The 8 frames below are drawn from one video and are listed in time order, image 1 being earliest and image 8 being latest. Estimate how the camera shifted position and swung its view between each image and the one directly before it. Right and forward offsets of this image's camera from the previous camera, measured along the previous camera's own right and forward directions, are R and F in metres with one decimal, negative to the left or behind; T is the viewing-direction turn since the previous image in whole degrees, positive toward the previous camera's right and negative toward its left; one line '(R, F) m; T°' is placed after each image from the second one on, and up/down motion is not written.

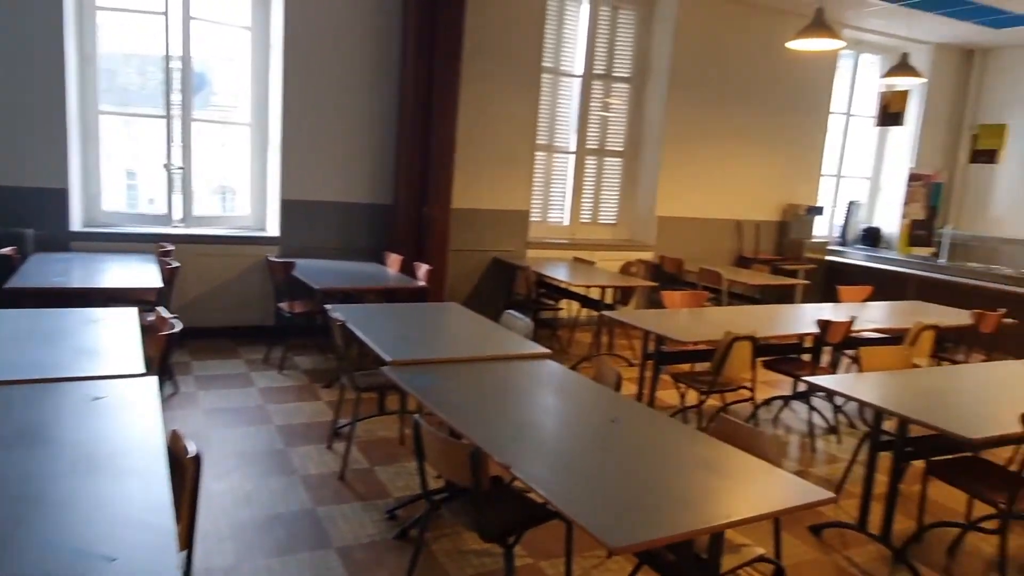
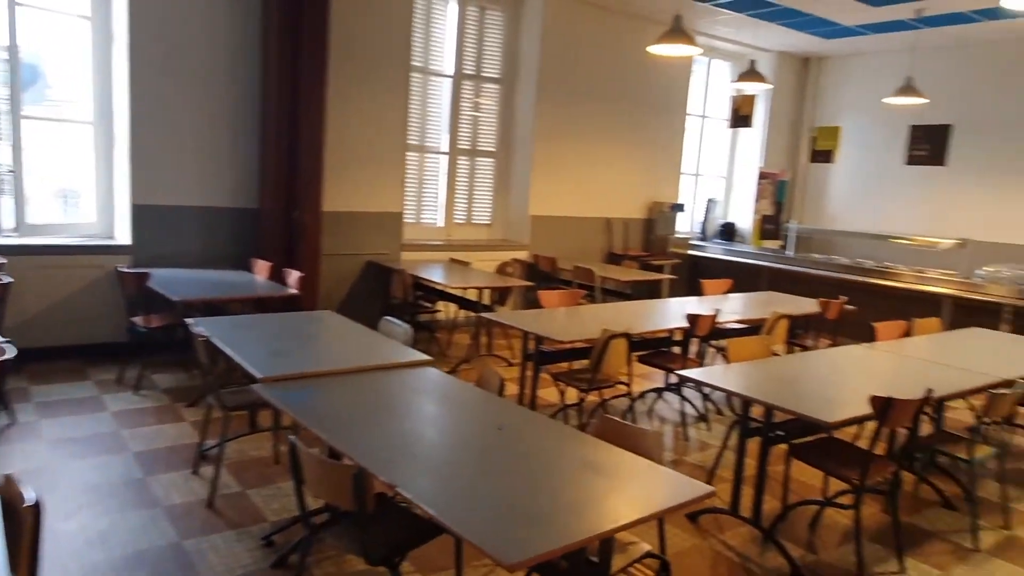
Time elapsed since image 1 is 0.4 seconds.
(0.0, 0.0) m; +10°
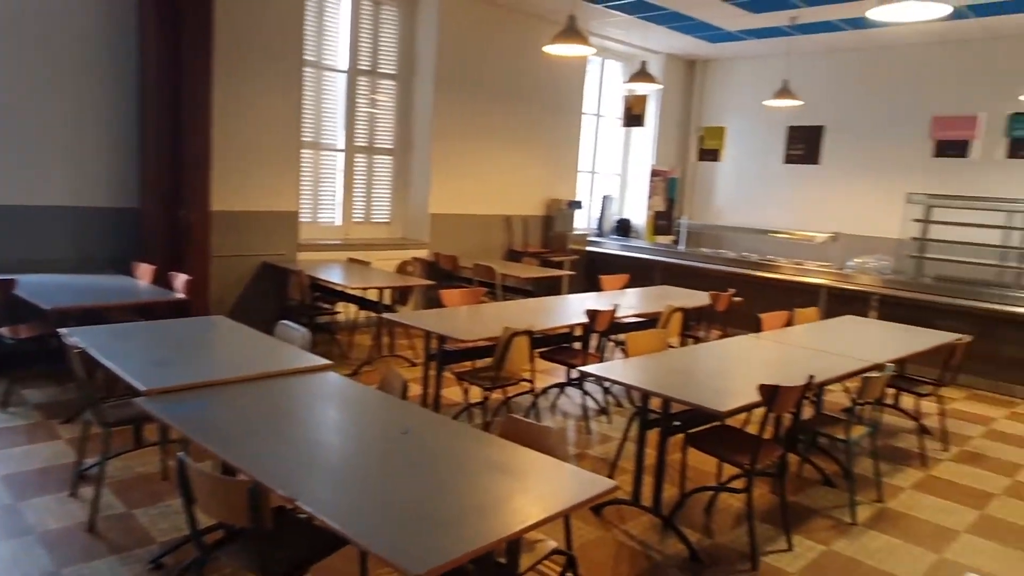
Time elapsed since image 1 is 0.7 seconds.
(0.0, 0.0) m; +8°
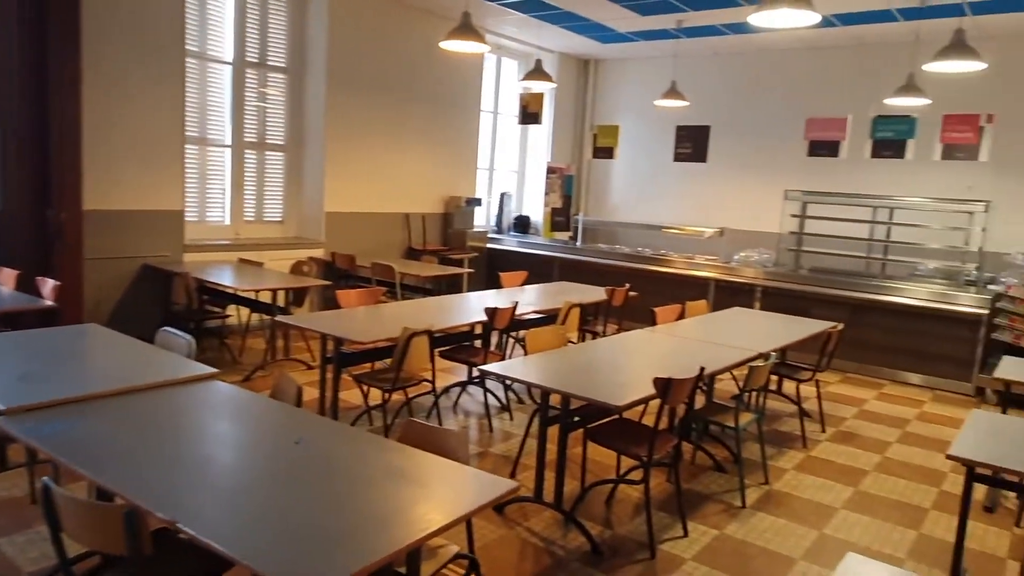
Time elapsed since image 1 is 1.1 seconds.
(0.0, 0.0) m; +8°
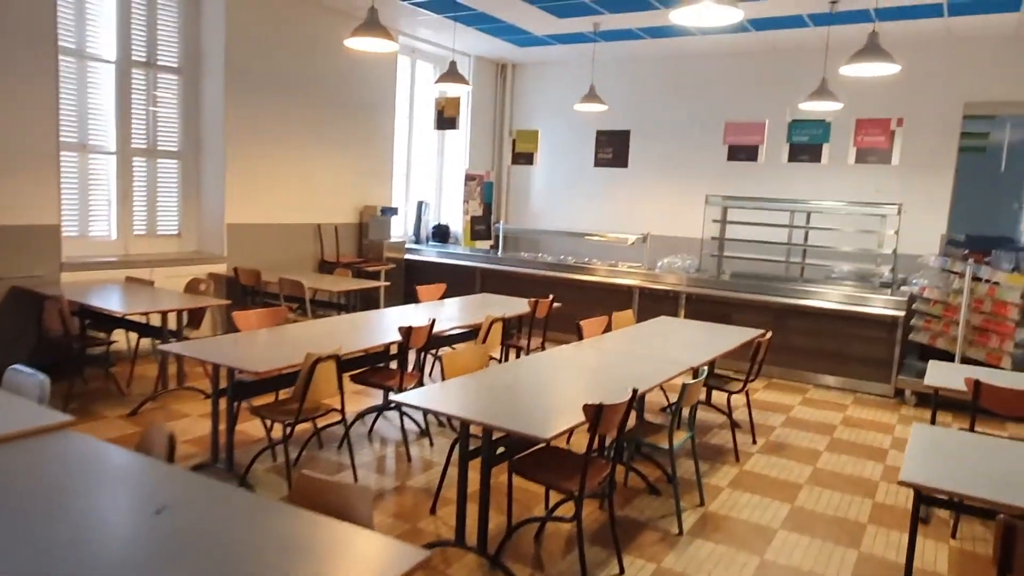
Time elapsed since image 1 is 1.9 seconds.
(0.0, +0.3) m; +6°
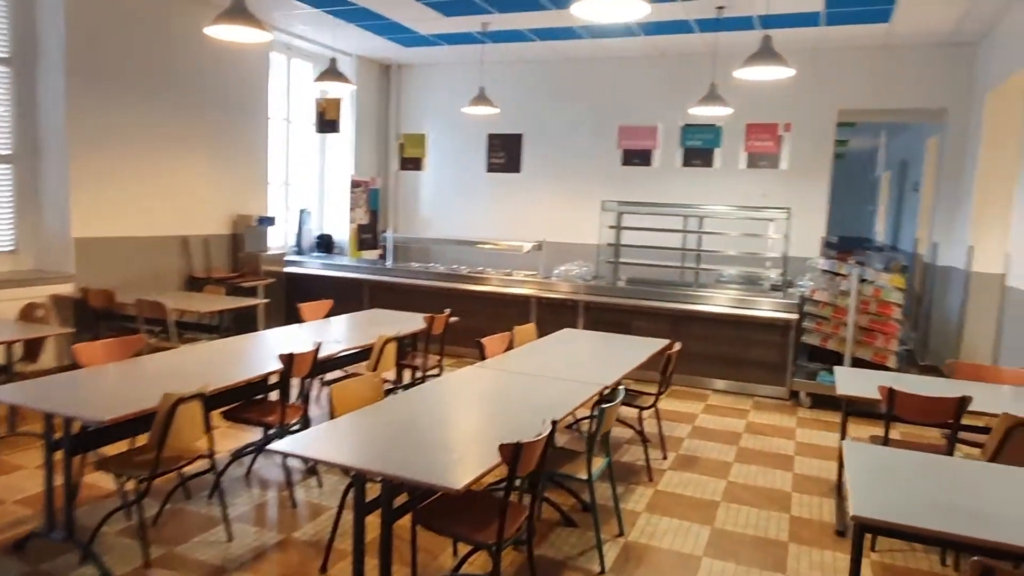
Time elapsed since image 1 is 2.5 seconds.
(0.0, +0.3) m; +9°
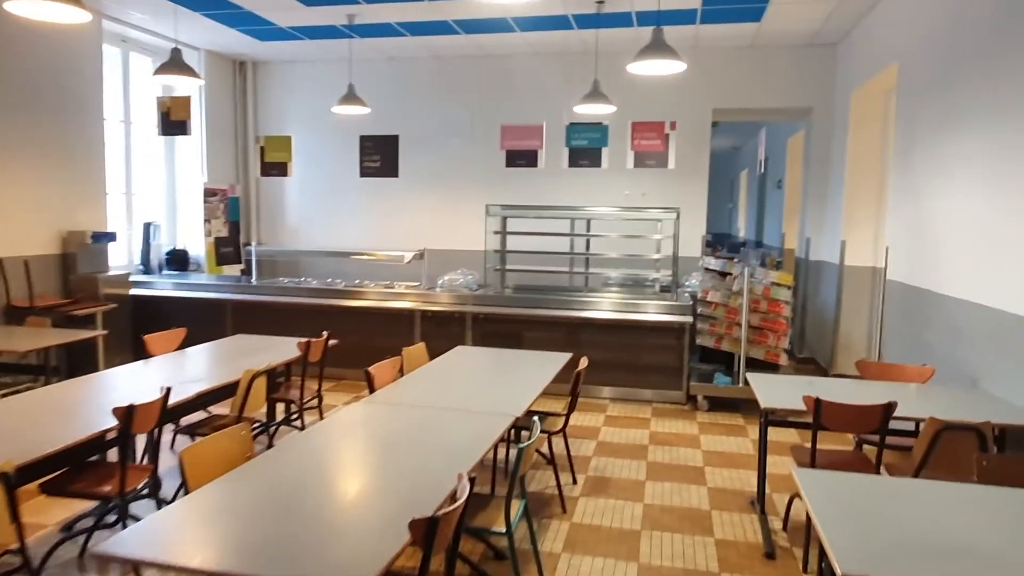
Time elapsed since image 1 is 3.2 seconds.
(-0.1, +0.4) m; +10°
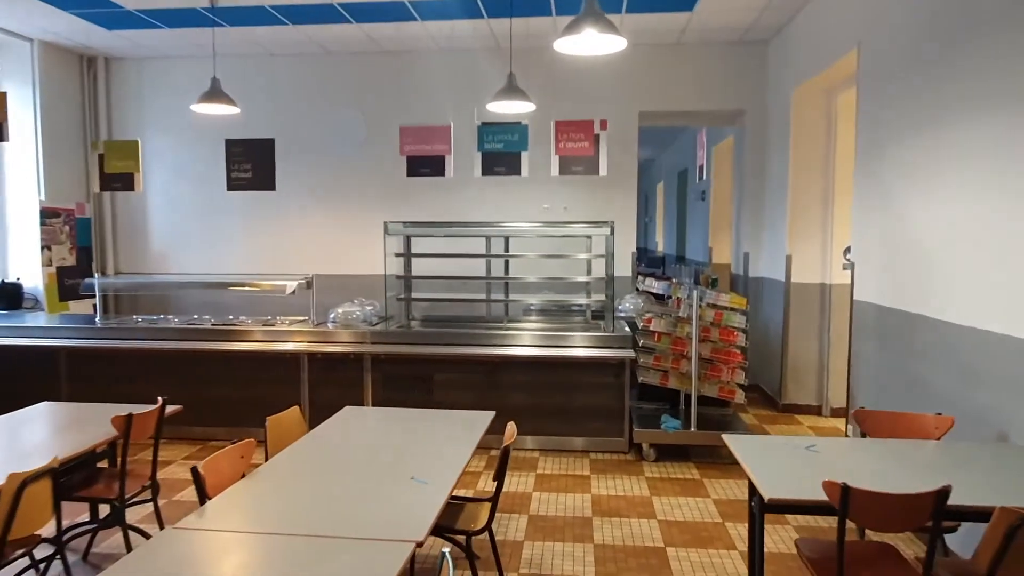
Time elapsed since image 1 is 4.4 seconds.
(+0.1, +0.9) m; +7°
